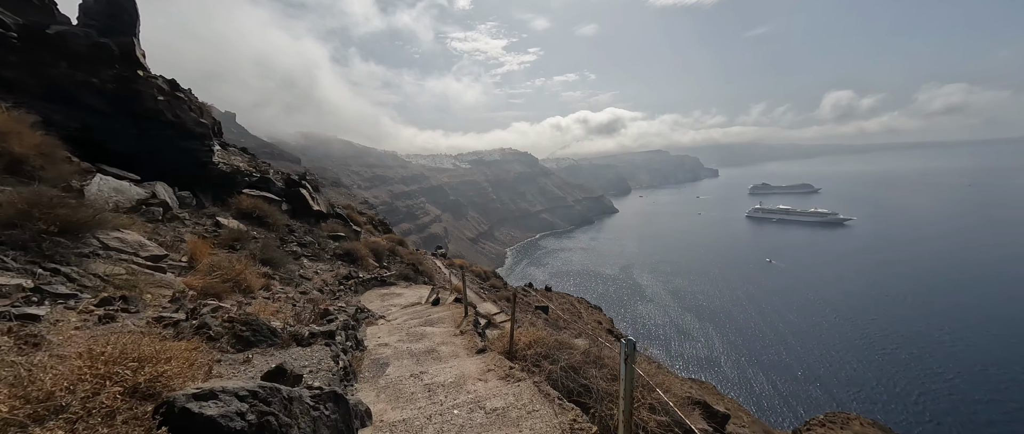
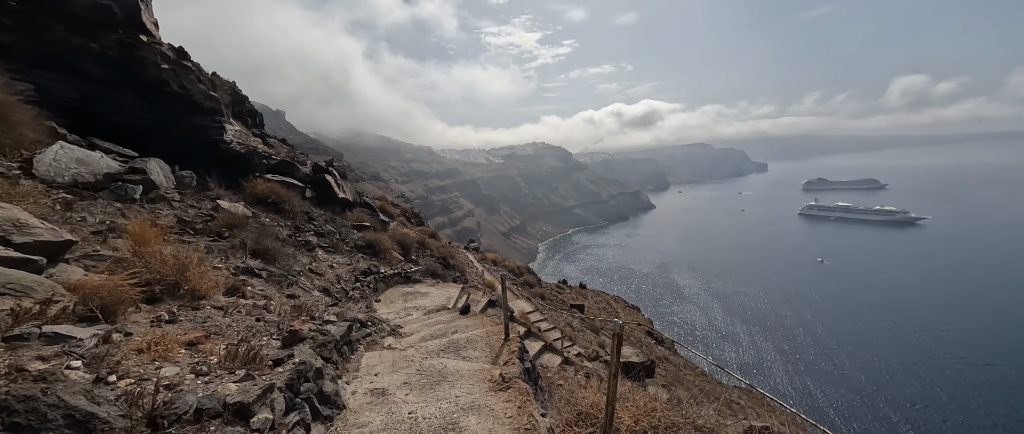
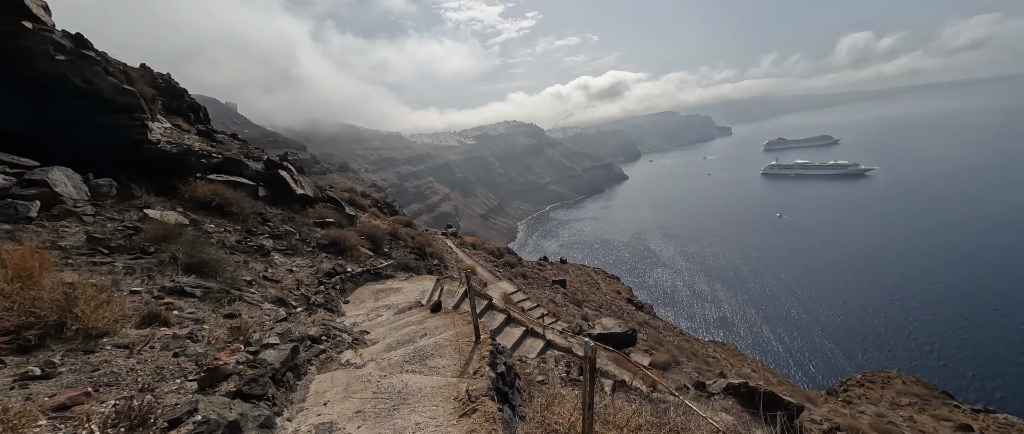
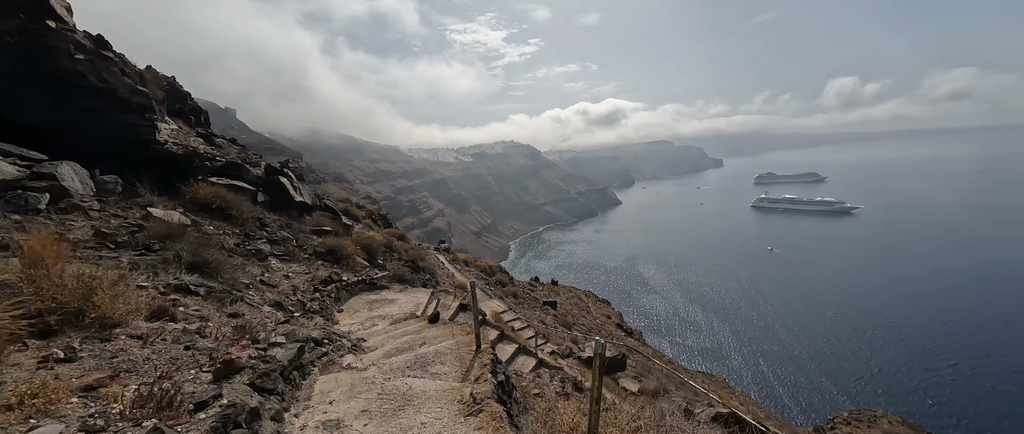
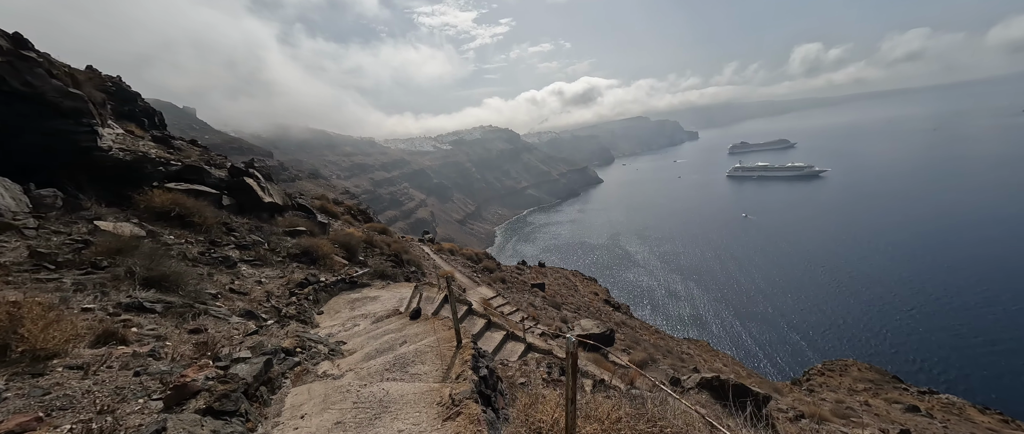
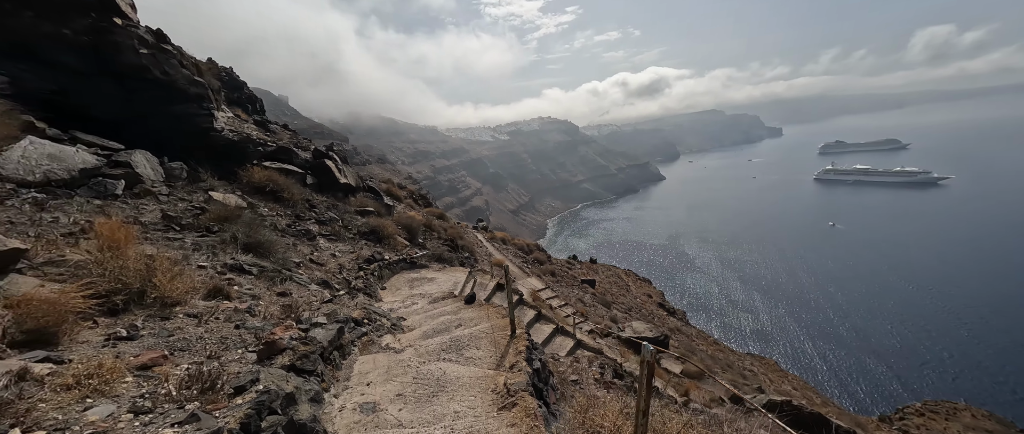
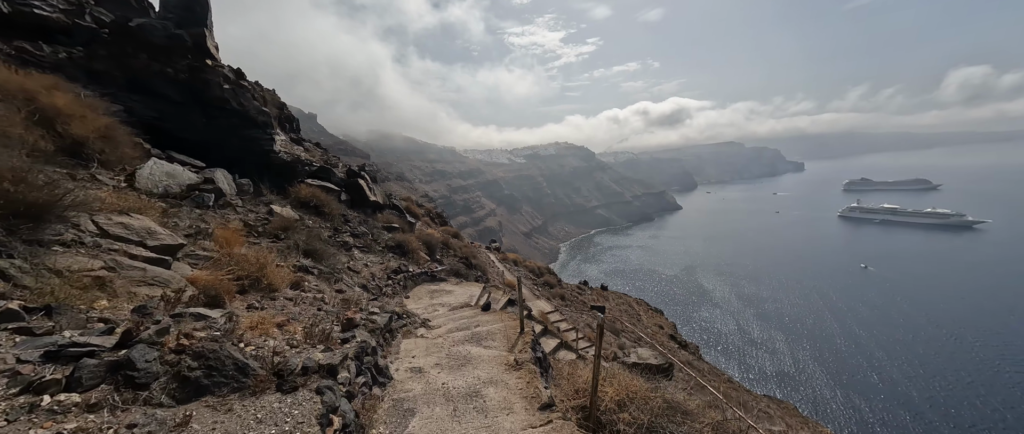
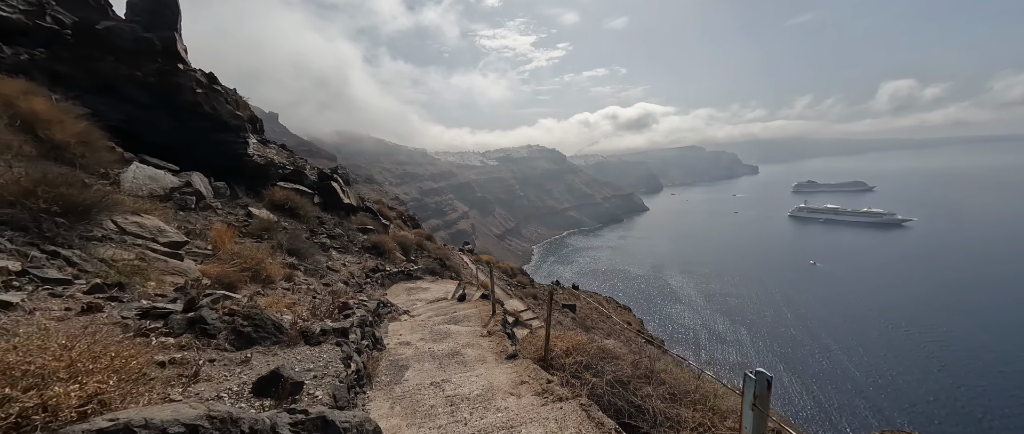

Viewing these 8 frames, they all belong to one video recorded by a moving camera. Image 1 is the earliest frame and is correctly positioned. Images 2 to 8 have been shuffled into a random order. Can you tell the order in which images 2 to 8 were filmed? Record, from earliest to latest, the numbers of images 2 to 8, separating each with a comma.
8, 7, 2, 4, 5, 3, 6
